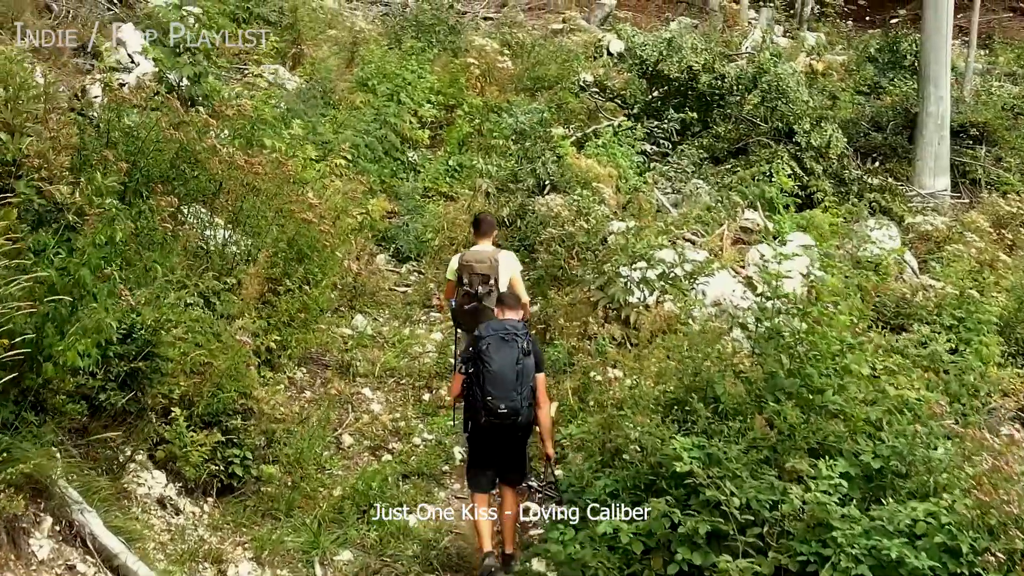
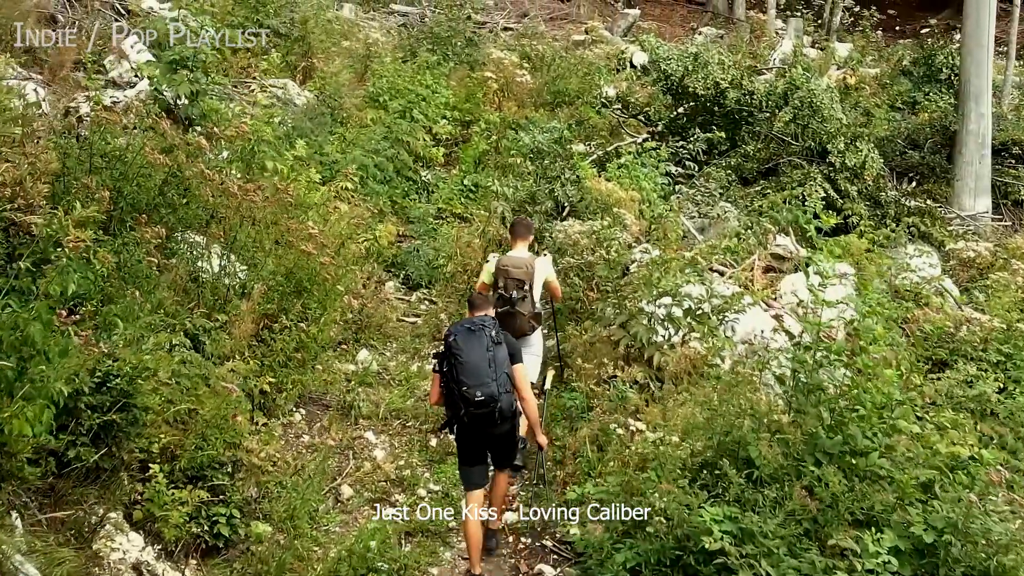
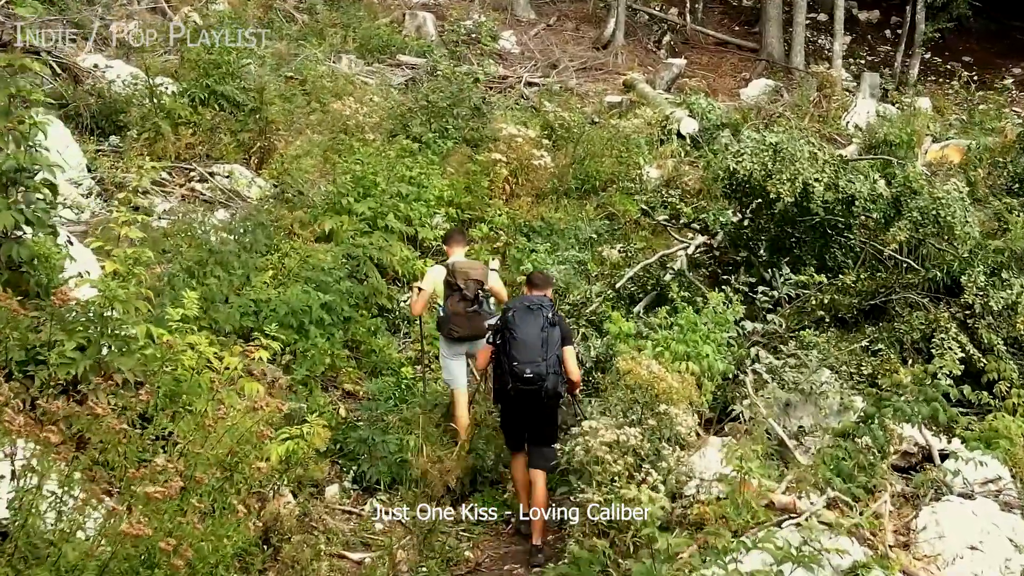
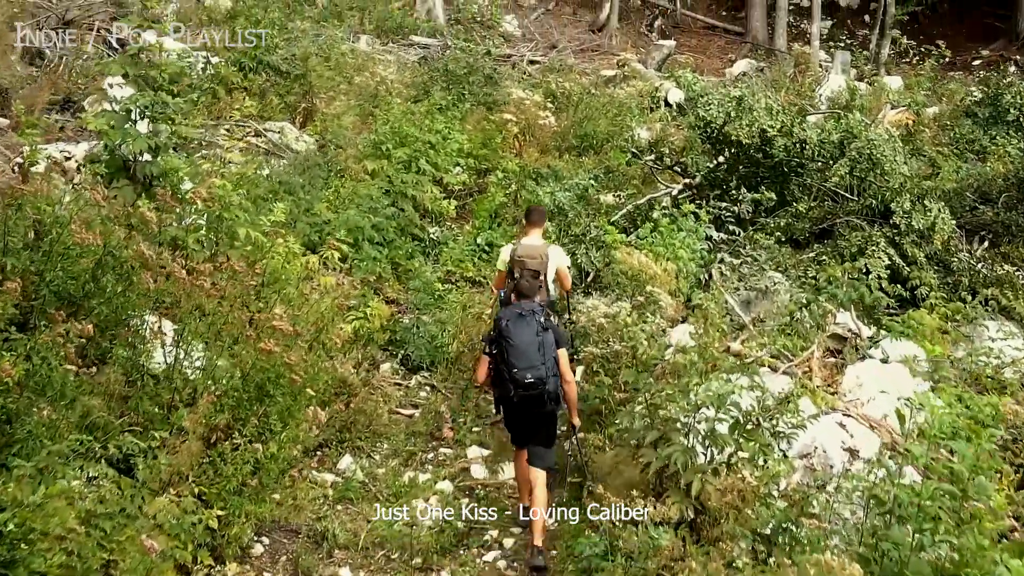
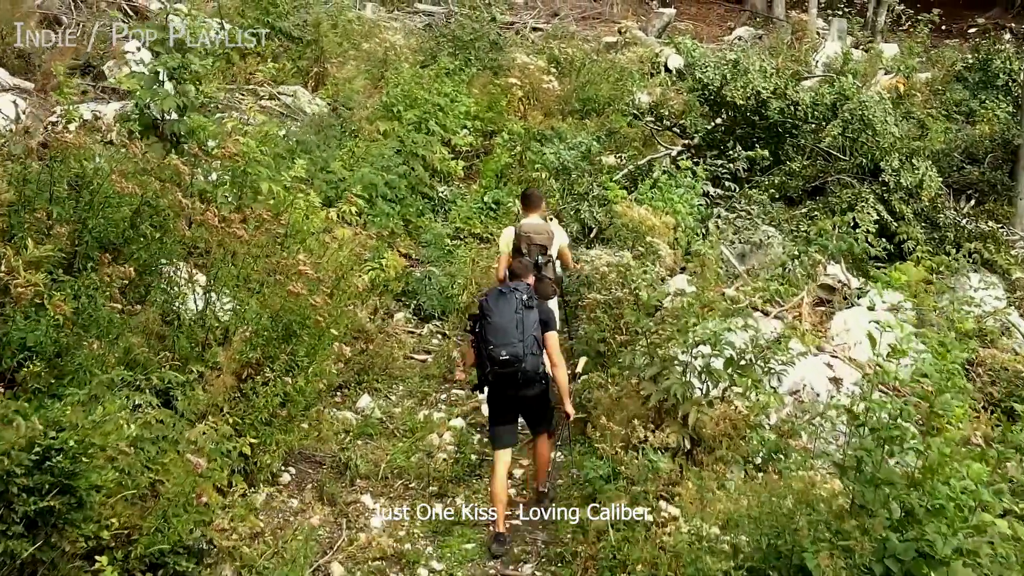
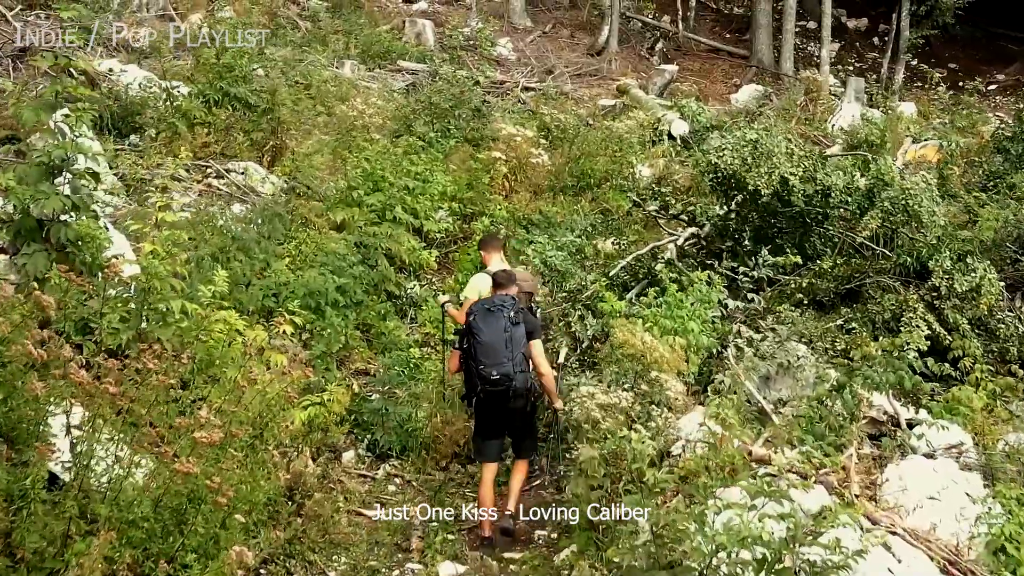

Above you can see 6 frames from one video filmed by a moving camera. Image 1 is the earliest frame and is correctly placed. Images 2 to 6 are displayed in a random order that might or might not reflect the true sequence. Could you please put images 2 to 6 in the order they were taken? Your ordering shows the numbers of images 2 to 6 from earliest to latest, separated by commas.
2, 5, 4, 6, 3
